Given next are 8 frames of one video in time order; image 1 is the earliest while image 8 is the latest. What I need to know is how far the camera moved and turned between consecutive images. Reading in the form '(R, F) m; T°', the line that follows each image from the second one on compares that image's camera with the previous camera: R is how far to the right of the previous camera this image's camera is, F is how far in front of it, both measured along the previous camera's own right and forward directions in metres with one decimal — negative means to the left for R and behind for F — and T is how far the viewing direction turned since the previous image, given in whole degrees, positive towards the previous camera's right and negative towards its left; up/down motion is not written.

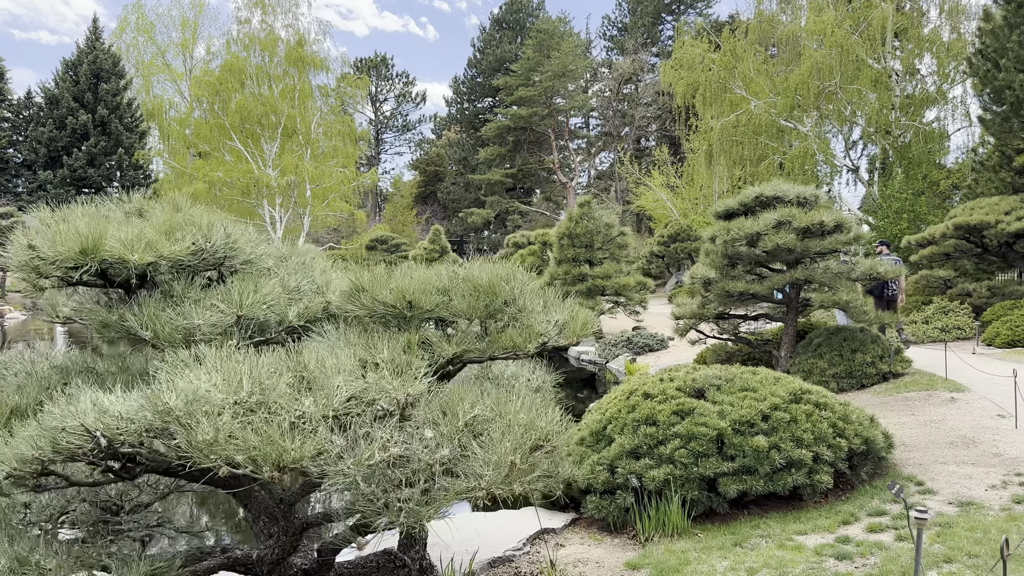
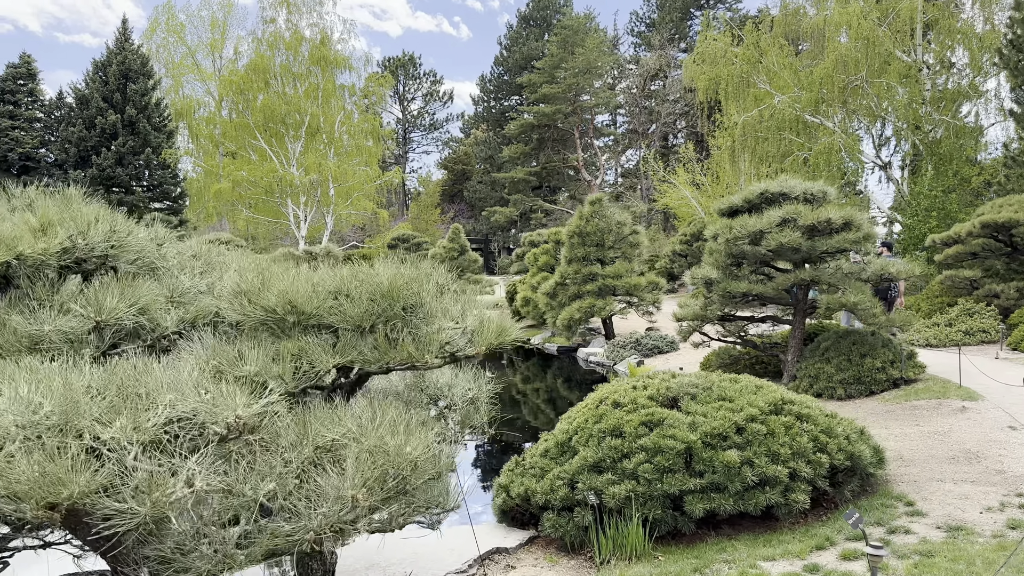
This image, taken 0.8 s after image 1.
(+0.3, +0.1) m; -2°
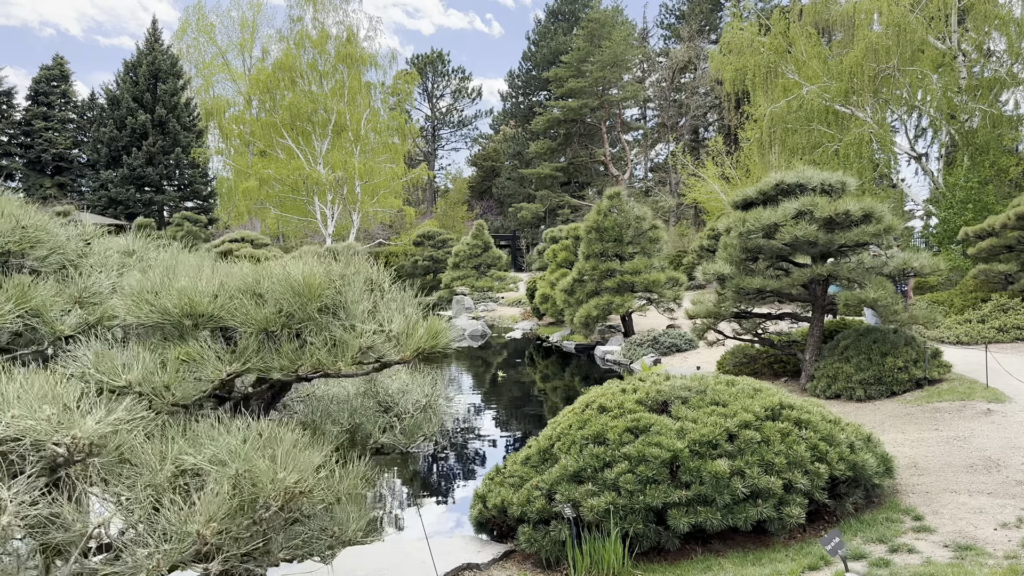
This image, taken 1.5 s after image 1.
(+0.2, +0.1) m; -2°
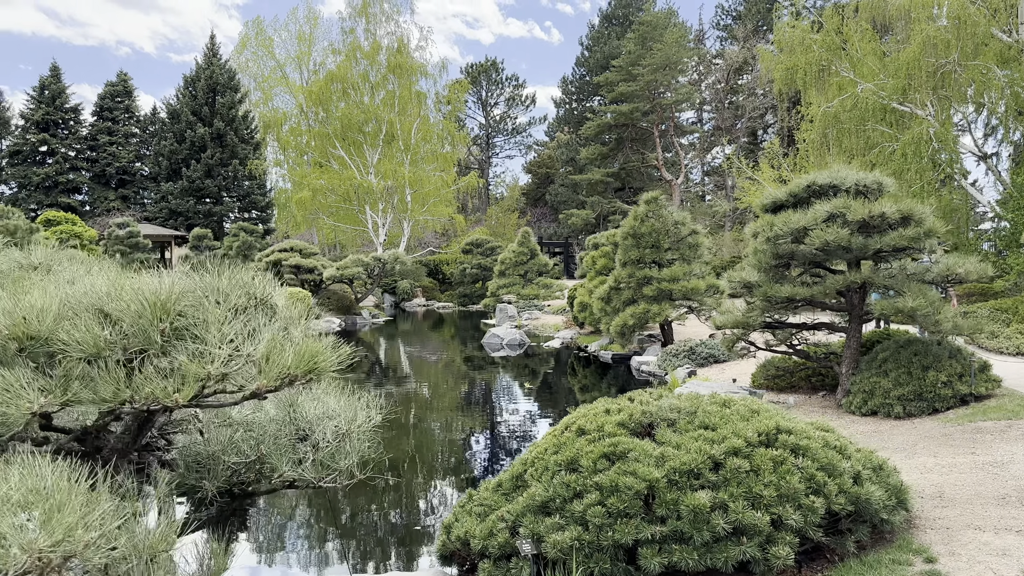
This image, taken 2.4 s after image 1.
(+0.3, +0.2) m; -4°
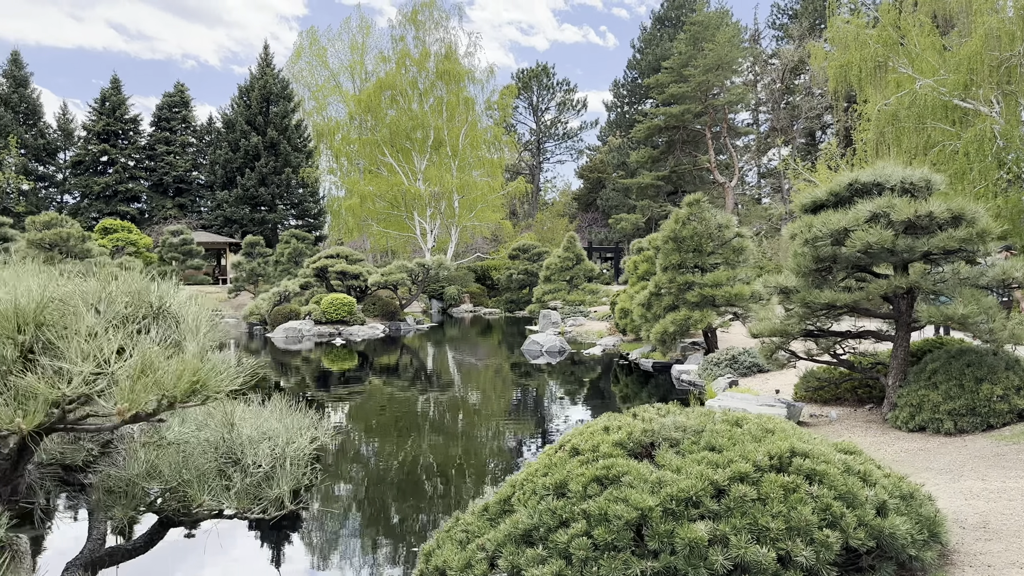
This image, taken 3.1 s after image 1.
(+0.2, +0.2) m; -4°
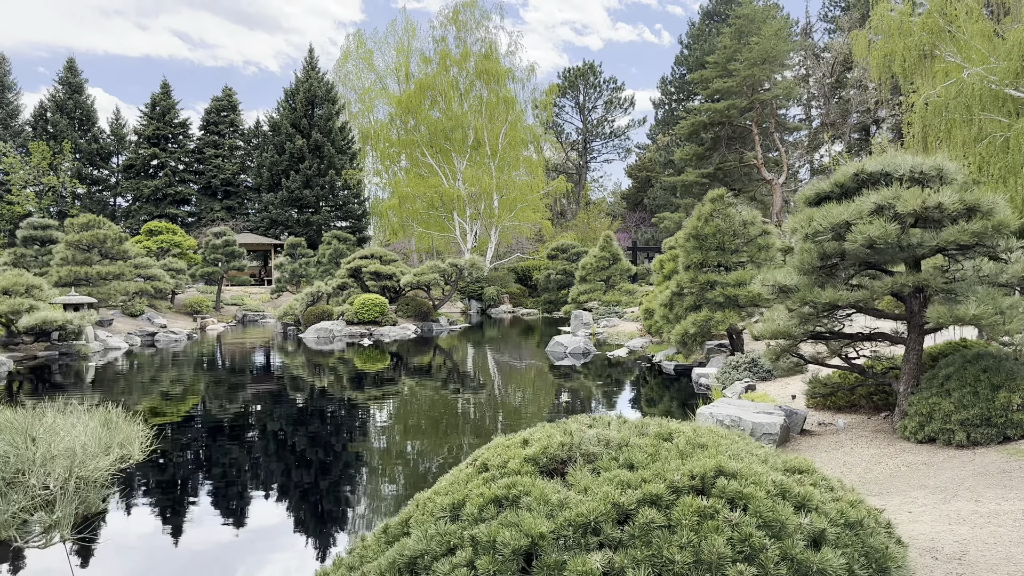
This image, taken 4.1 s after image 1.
(+0.5, +0.2) m; -3°
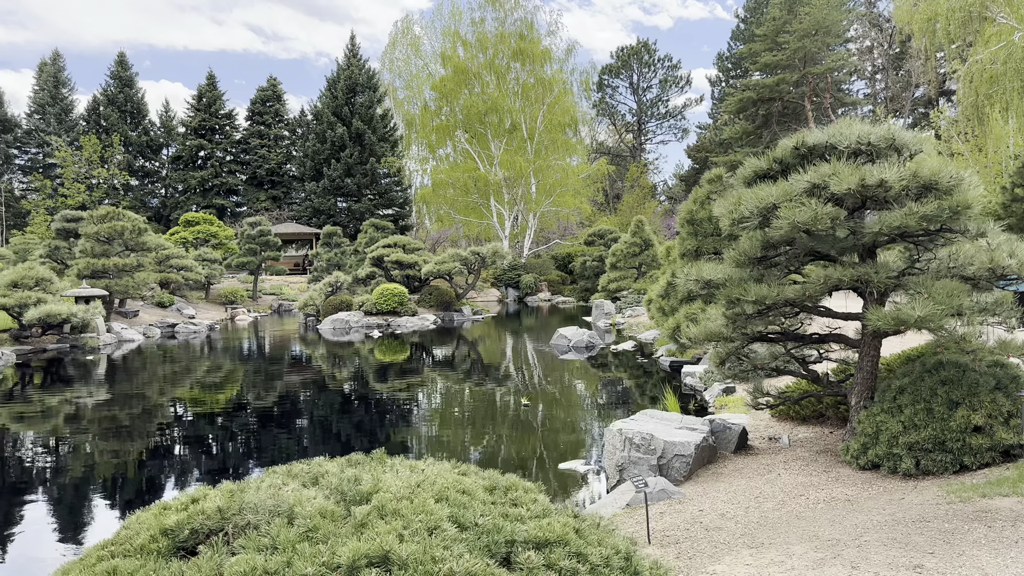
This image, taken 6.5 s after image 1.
(+1.1, +0.6) m; -3°
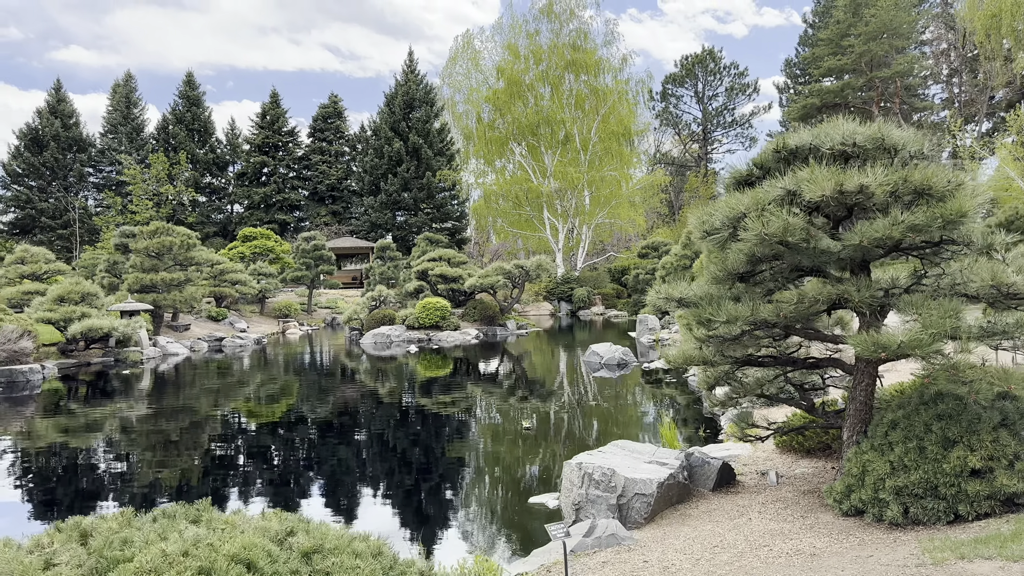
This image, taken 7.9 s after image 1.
(+0.7, +0.3) m; -5°
